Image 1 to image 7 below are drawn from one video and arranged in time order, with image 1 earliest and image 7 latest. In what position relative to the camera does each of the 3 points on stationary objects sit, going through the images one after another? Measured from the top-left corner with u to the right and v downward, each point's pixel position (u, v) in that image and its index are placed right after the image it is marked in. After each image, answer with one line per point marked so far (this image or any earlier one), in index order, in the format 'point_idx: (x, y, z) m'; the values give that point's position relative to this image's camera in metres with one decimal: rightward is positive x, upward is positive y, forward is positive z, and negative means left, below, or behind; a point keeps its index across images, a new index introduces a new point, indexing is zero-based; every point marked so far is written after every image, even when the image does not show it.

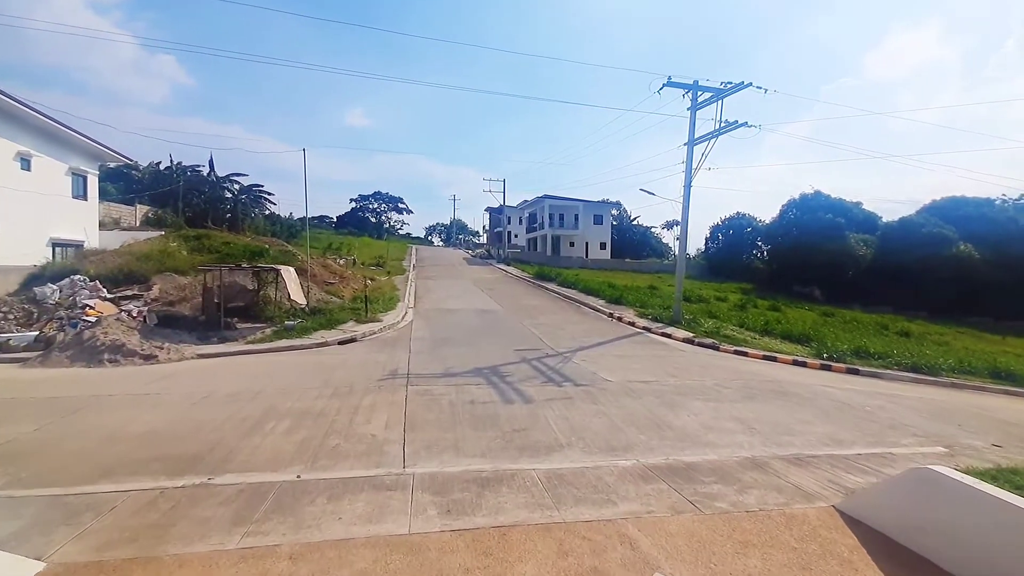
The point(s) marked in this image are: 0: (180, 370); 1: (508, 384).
0: (-8.0, -2.0, +12.2) m
1: (0.0, -2.1, +11.1) m
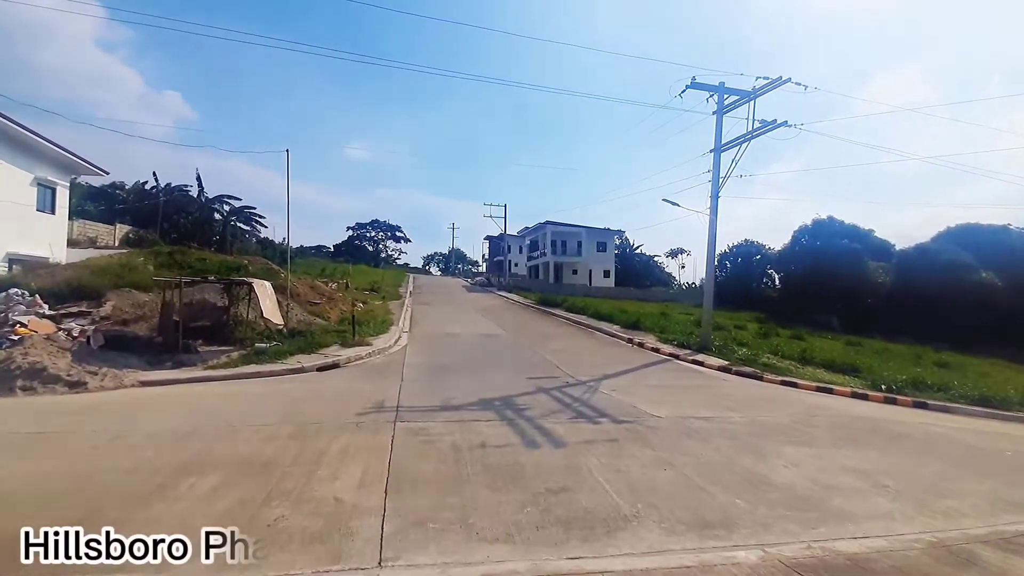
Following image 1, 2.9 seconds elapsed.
0: (-7.6, -2.2, +9.6) m
1: (+0.3, -2.2, +8.5) m
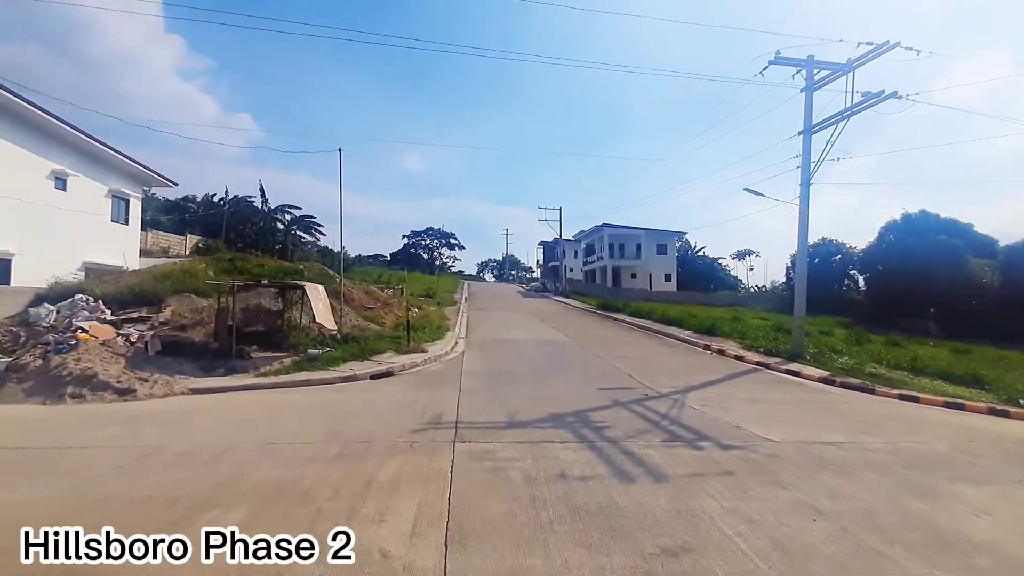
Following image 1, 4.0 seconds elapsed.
0: (-6.3, -2.2, +8.9) m
1: (+1.4, -2.1, +7.0) m
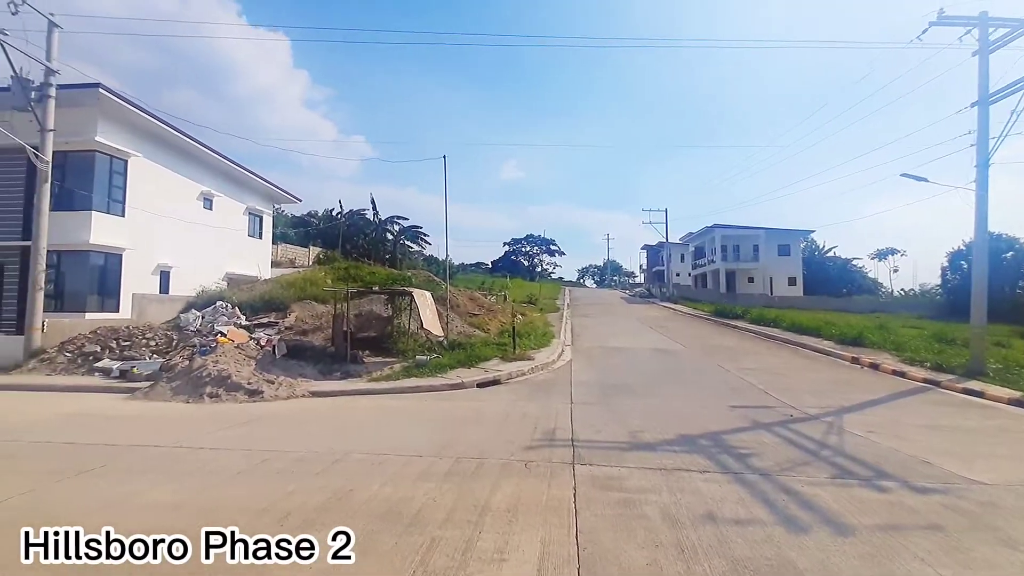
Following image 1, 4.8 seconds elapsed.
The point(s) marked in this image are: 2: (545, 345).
0: (-4.3, -2.3, +9.2) m
1: (+2.9, -2.2, +5.8) m
2: (+1.2, -2.0, +17.7) m
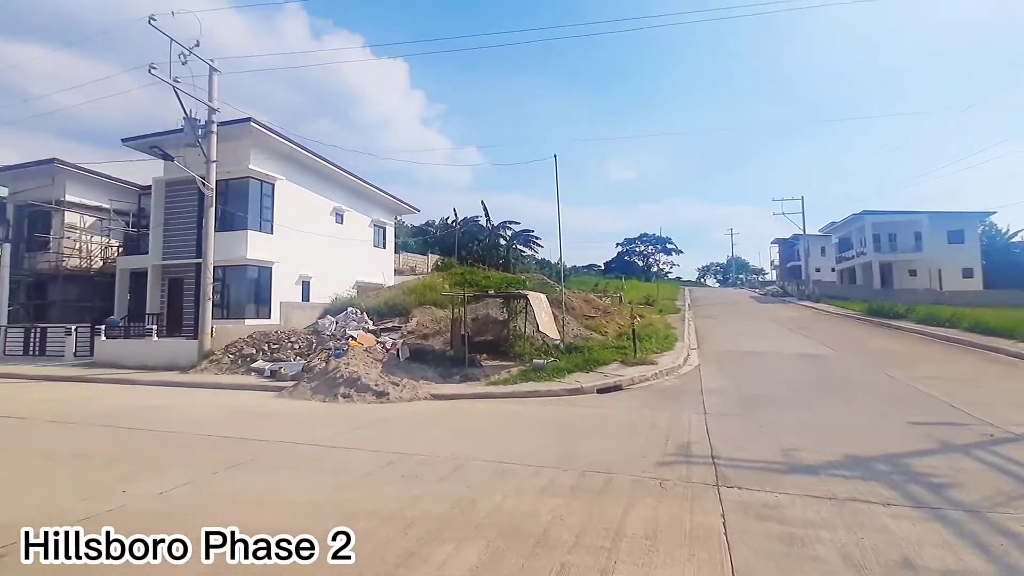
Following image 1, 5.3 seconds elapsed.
0: (-2.1, -2.4, +9.5) m
1: (+4.2, -2.1, +4.5) m
2: (+5.1, -2.0, +16.5) m
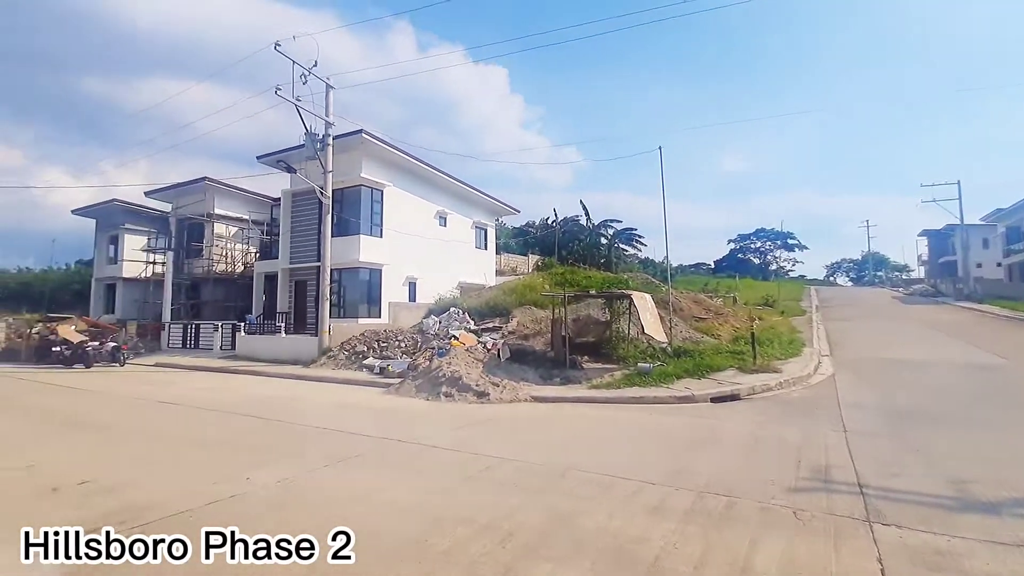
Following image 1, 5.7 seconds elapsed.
0: (-0.2, -2.4, +9.3) m
1: (+5.0, -2.0, +3.3) m
2: (+8.2, -1.9, +14.8) m
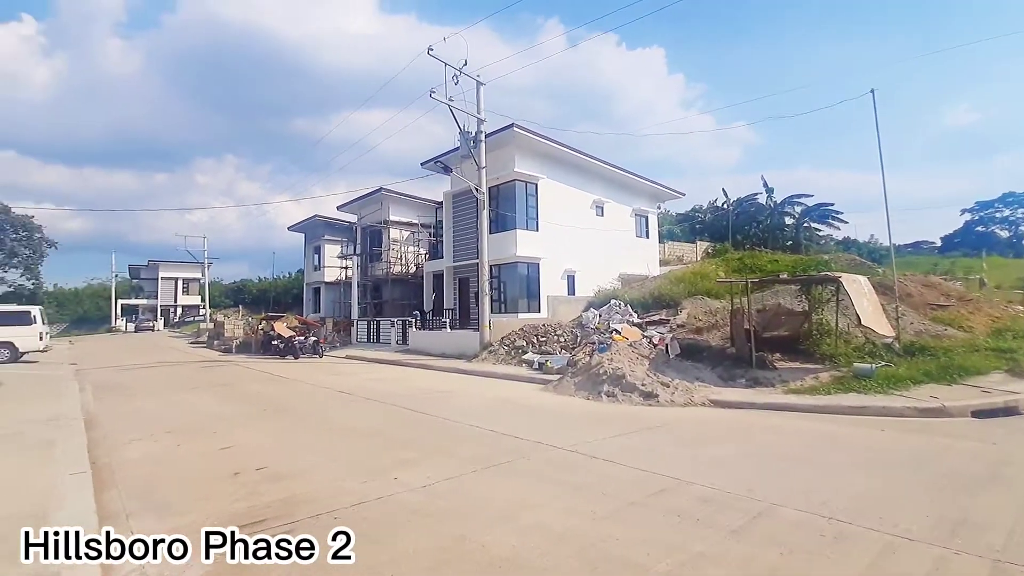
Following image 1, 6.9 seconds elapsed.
0: (+2.6, -2.1, +7.9) m
1: (+5.6, -1.7, +0.5) m
2: (+12.3, -1.3, +10.5) m
